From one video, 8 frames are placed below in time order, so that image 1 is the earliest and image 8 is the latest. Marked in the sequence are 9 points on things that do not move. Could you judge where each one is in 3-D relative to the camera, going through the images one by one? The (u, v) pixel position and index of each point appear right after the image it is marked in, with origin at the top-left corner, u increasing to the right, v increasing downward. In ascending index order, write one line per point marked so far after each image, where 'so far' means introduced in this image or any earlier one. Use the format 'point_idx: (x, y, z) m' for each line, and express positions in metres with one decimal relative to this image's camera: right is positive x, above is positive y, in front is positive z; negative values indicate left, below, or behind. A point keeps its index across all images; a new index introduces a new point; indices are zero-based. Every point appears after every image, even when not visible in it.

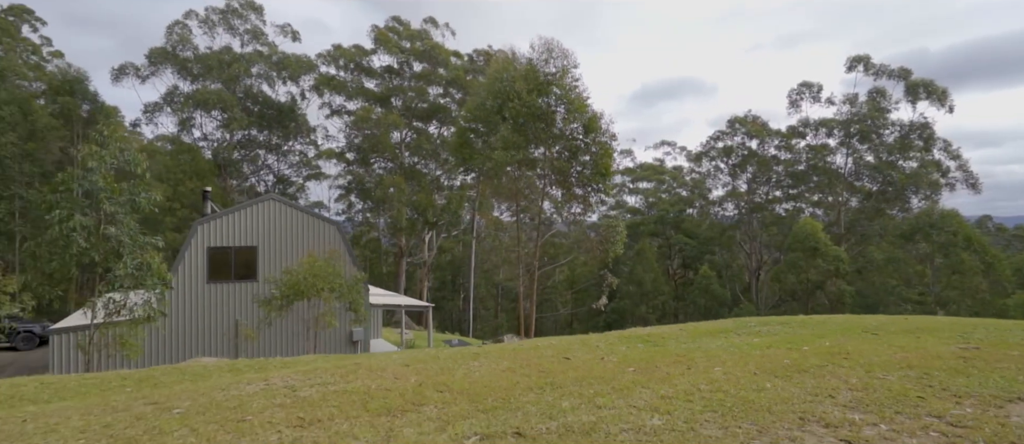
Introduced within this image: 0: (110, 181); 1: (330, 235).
0: (-8.0, +0.8, +12.7) m
1: (-5.3, -0.4, +18.3) m
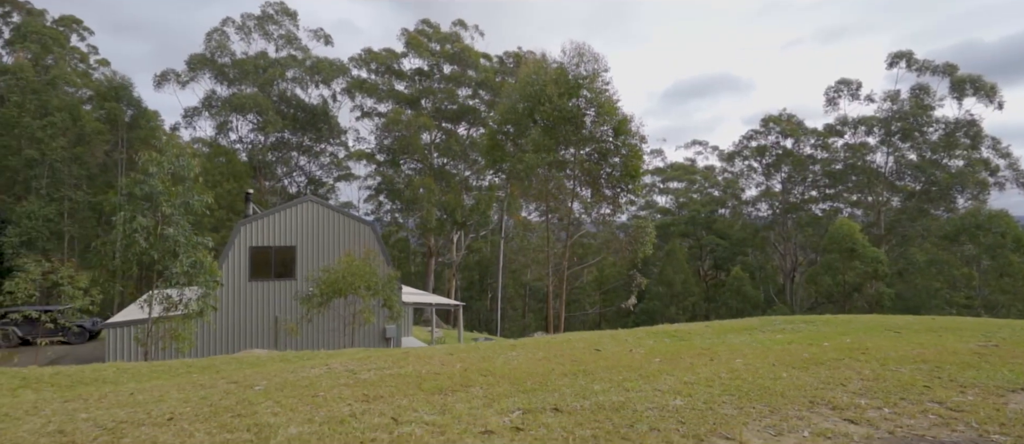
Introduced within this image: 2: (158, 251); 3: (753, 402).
0: (-7.4, +0.8, +13.7) m
1: (-4.5, -0.4, +19.1) m
2: (-7.5, -0.6, +13.5) m
3: (+2.2, -1.6, +5.7) m
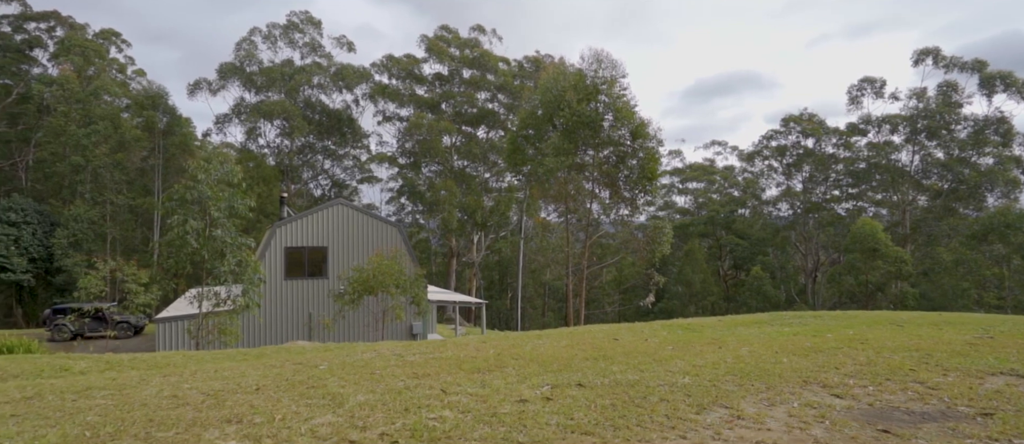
0: (-6.8, +0.8, +14.8) m
1: (-3.8, -0.5, +20.1) m
2: (-7.0, -0.7, +14.6) m
3: (+2.4, -1.6, +6.5) m
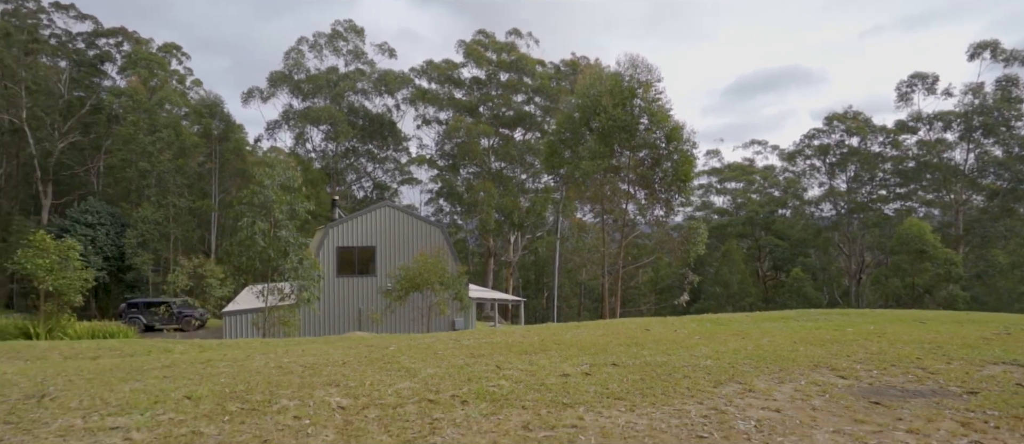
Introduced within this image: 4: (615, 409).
0: (-5.9, +0.7, +16.2) m
1: (-2.5, -0.5, +21.4) m
2: (-6.0, -0.7, +16.0) m
3: (+2.9, -1.6, +7.4) m
4: (+0.8, -1.4, +5.0) m
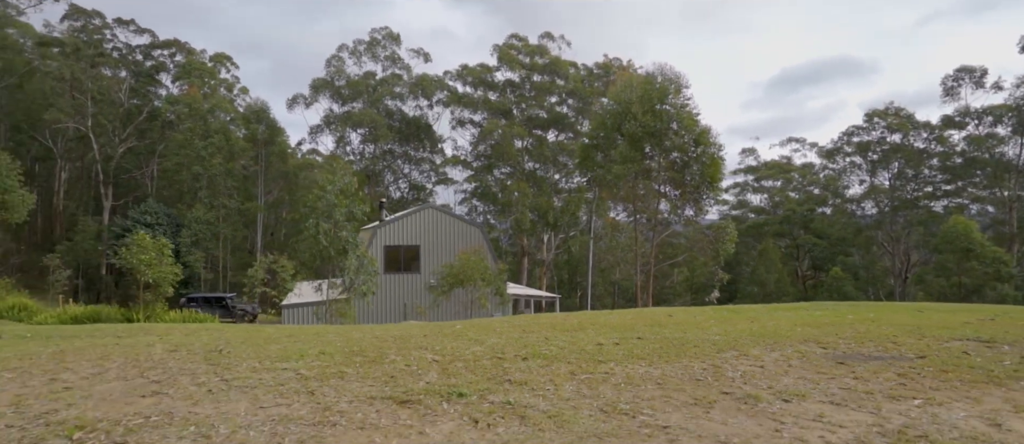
0: (-4.8, +0.7, +18.1) m
1: (-1.2, -0.5, +23.2) m
2: (-5.0, -0.7, +18.0) m
3: (+3.6, -1.6, +8.9) m
4: (+1.3, -1.5, +6.7) m
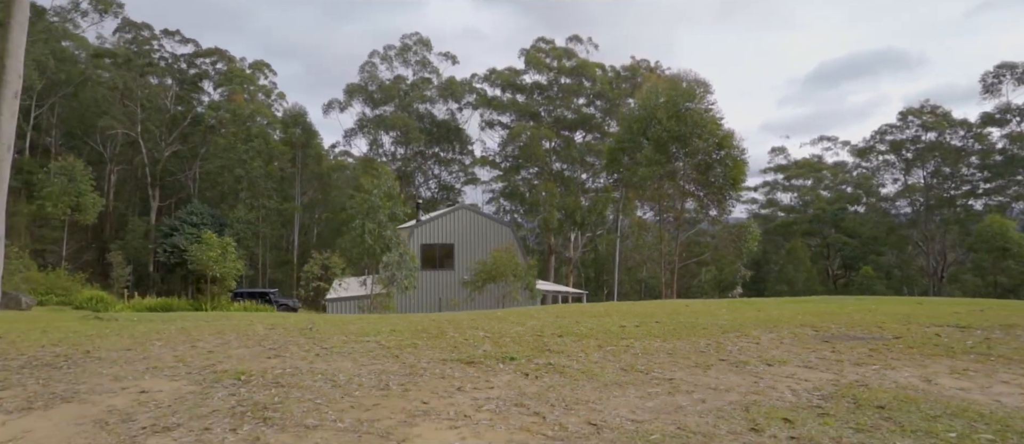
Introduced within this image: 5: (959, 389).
0: (-3.9, +0.7, +19.8) m
1: (-0.1, -0.5, +24.6) m
2: (-4.0, -0.7, +19.6) m
3: (+4.1, -1.6, +10.2) m
4: (+1.8, -1.5, +8.1) m
5: (+3.8, -1.4, +5.4) m
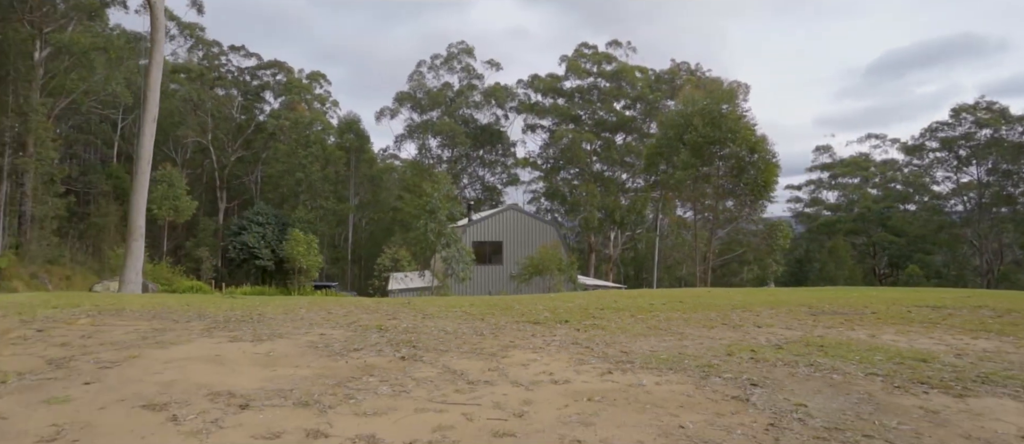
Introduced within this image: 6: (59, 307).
0: (-2.3, +0.7, +22.4) m
1: (+1.8, -0.5, +27.0) m
2: (-2.4, -0.7, +22.2) m
3: (+5.1, -1.6, +12.3) m
4: (+2.6, -1.5, +10.3) m
5: (+4.5, -1.4, +7.5) m
6: (-7.3, -1.4, +10.3) m
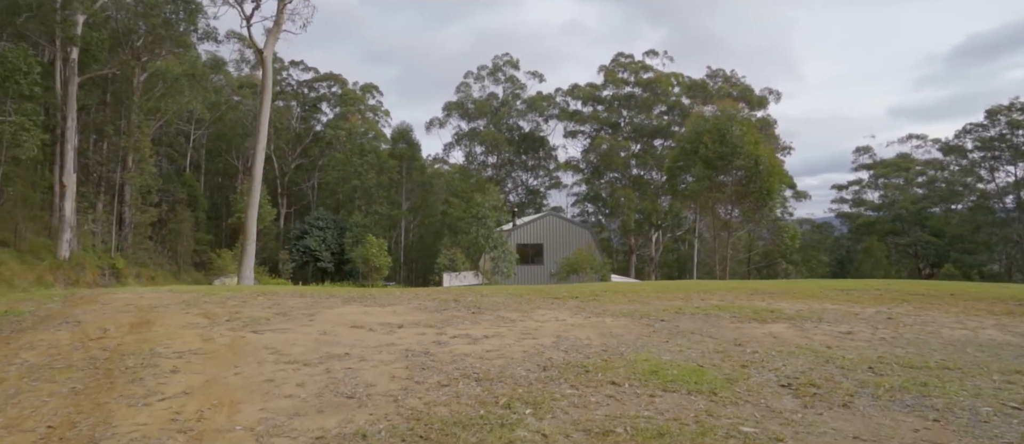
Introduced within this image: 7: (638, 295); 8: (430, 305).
0: (-0.8, +0.5, +27.0) m
1: (+3.6, -0.7, +31.3) m
2: (-1.0, -1.0, +26.8) m
3: (+5.9, -1.8, +16.5) m
4: (+3.3, -1.6, +14.6) m
5: (+4.9, -1.5, +11.7) m
6: (-6.6, -1.6, +15.3) m
7: (+2.8, -1.6, +14.1) m
8: (-1.5, -1.6, +12.1) m
